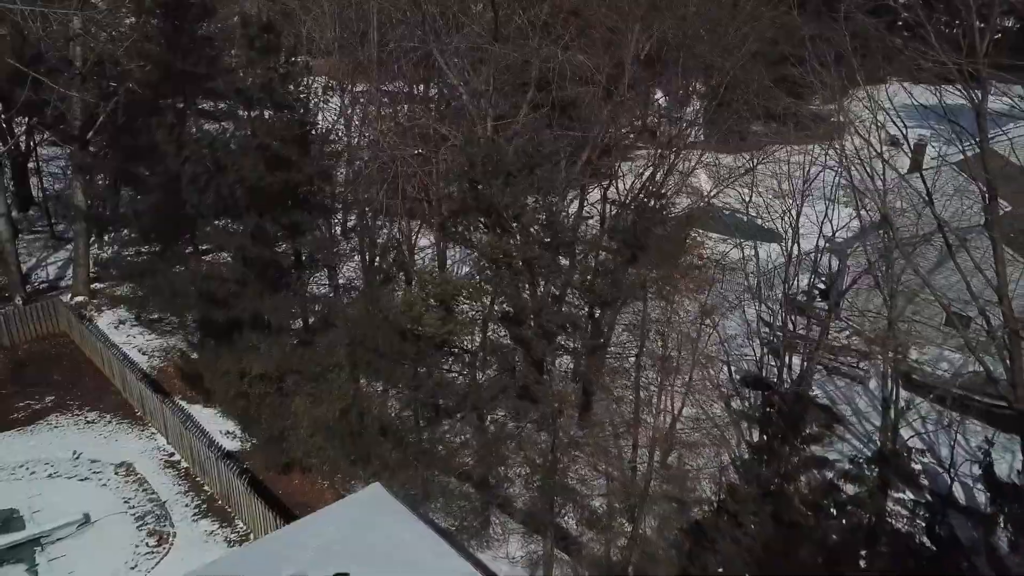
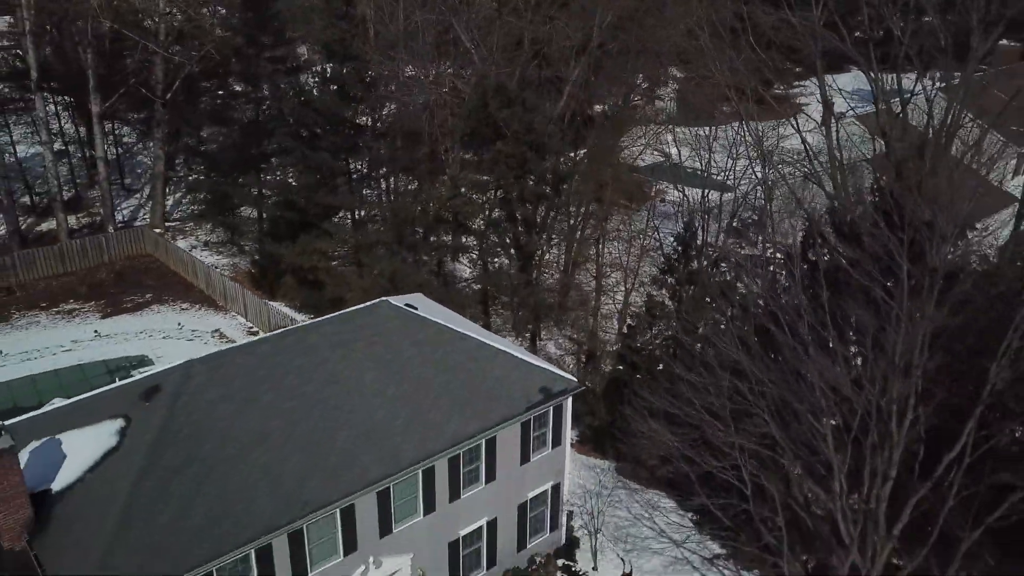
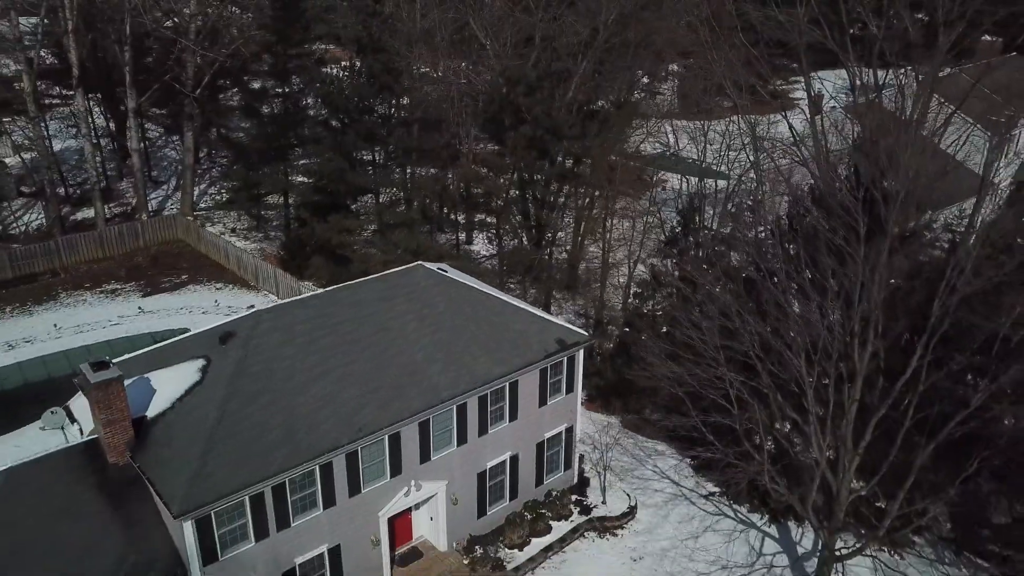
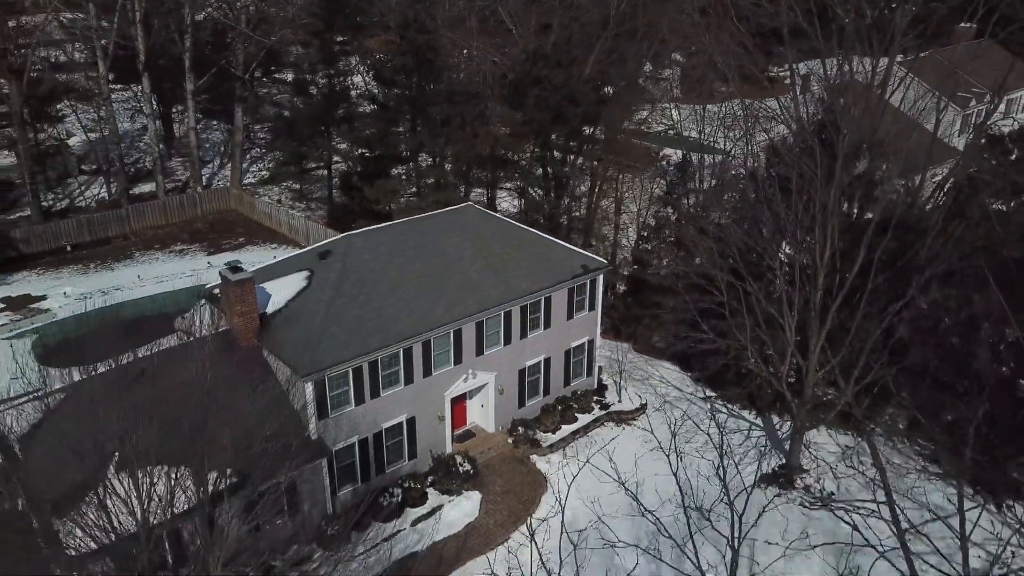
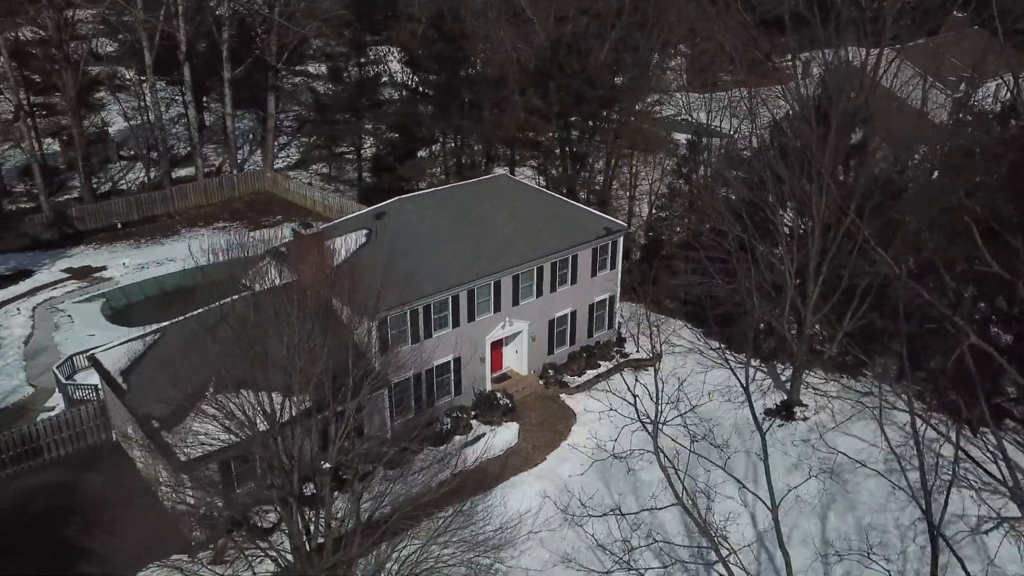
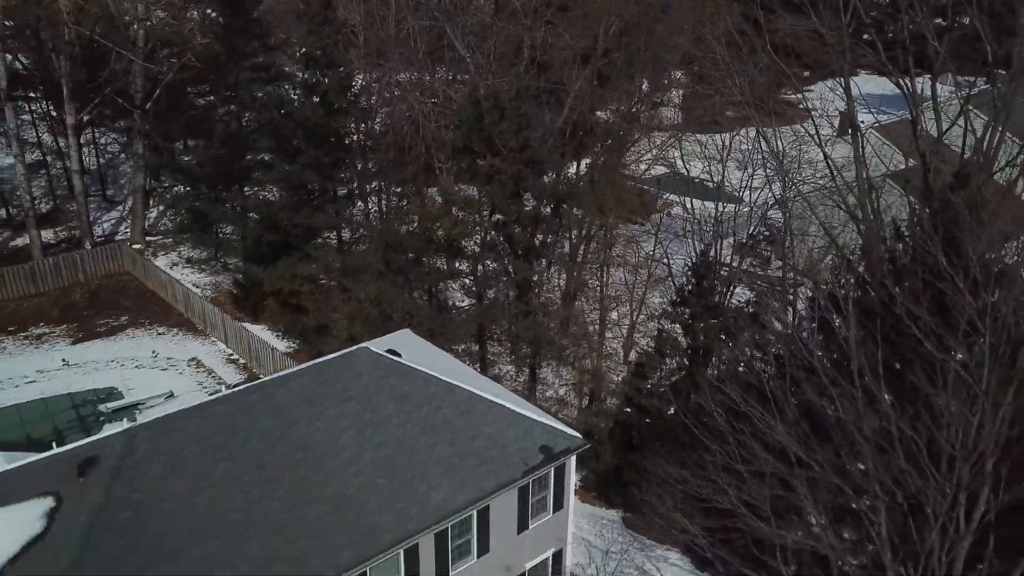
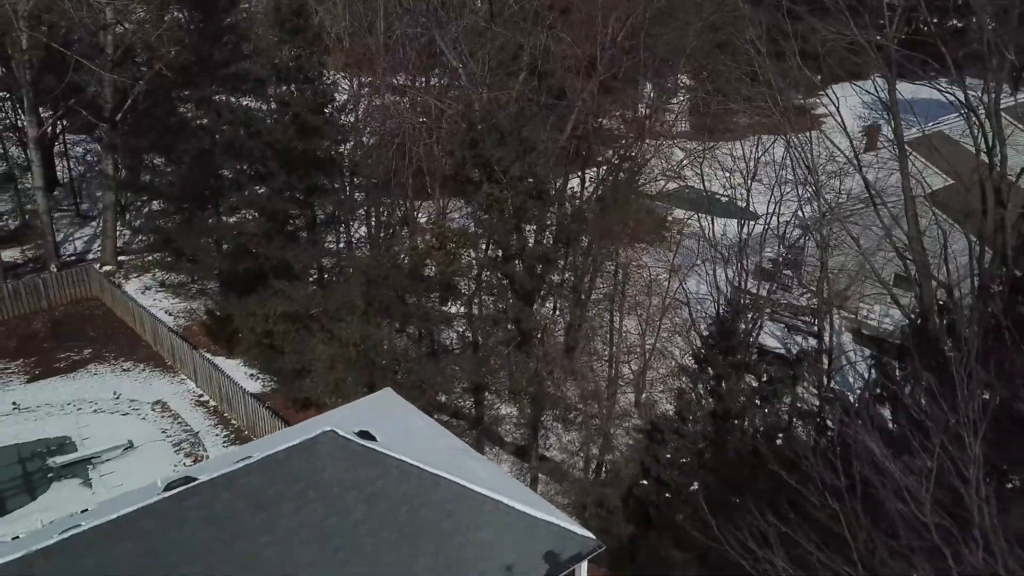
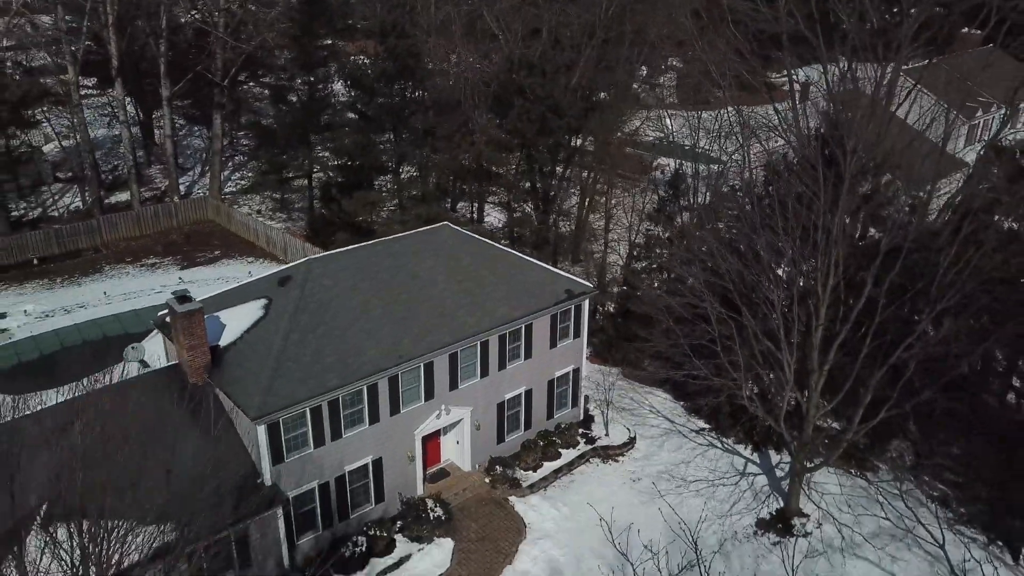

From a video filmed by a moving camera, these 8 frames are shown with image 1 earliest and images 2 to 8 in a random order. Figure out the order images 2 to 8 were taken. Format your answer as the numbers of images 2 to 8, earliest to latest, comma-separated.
7, 6, 2, 3, 8, 4, 5
